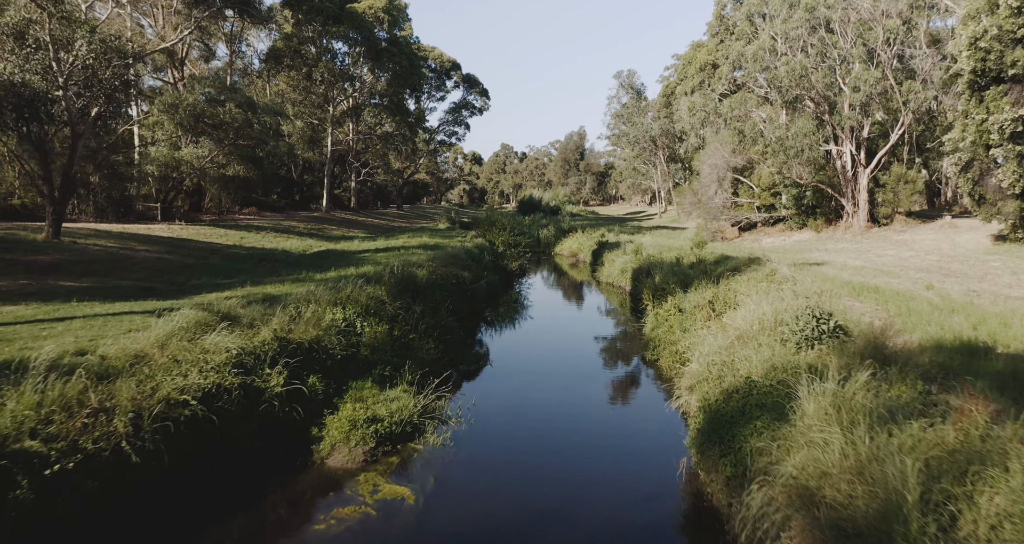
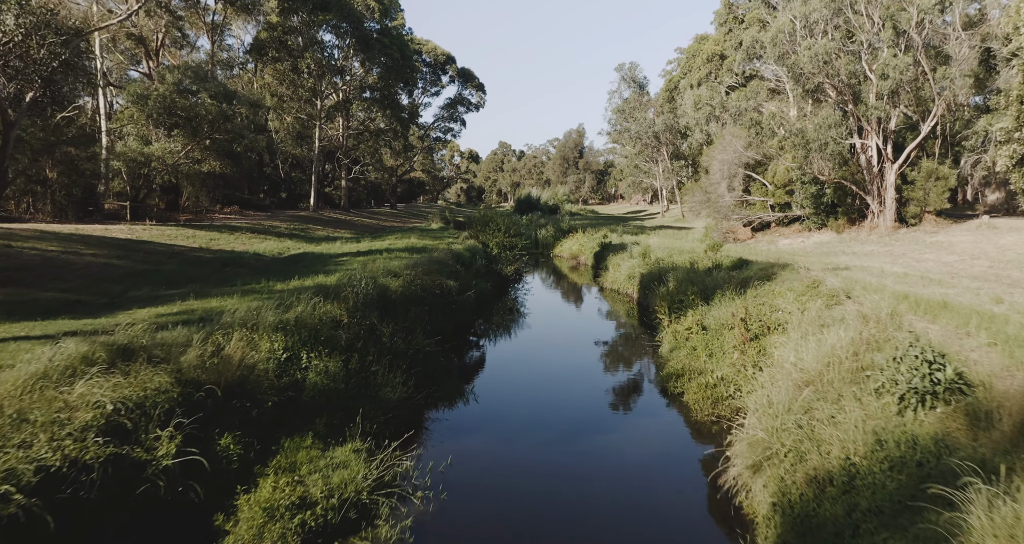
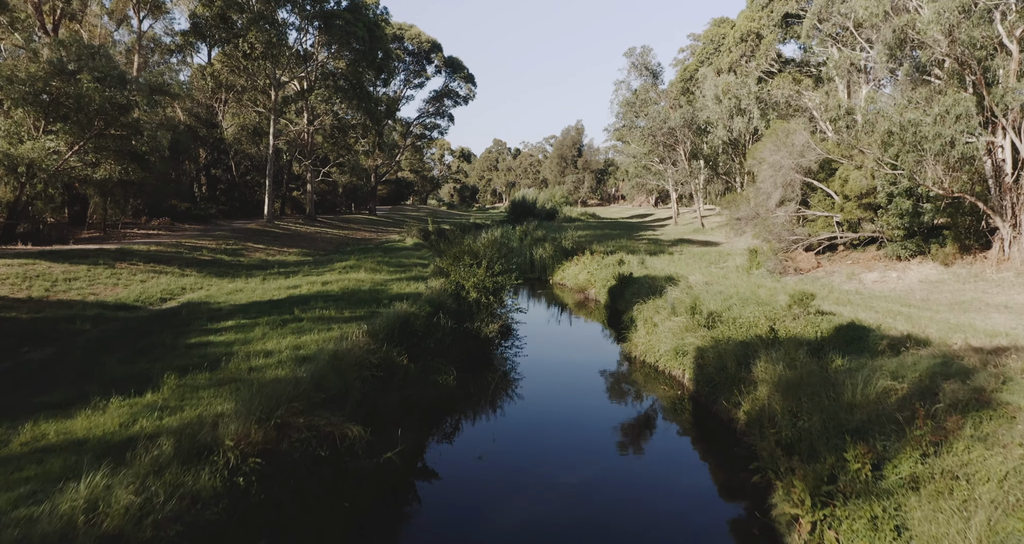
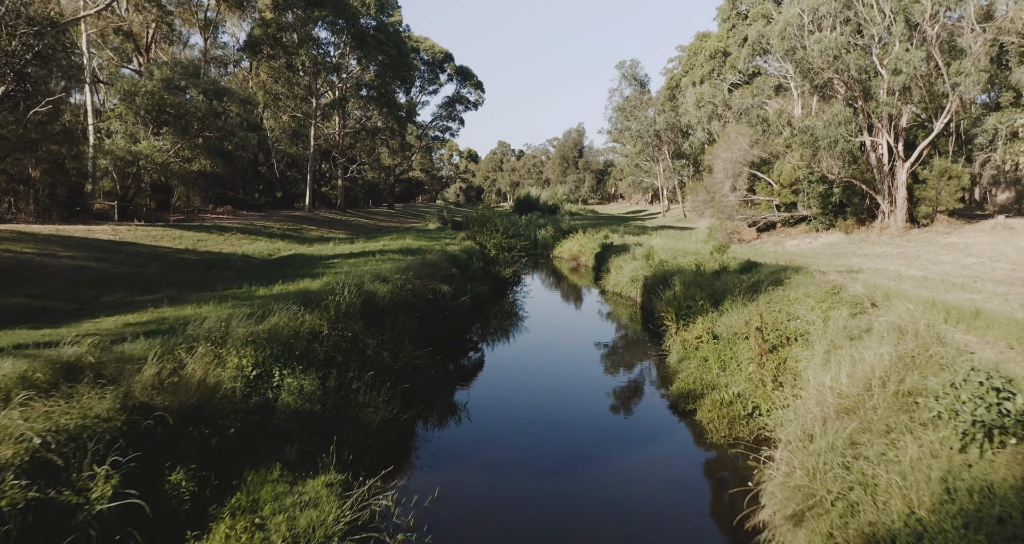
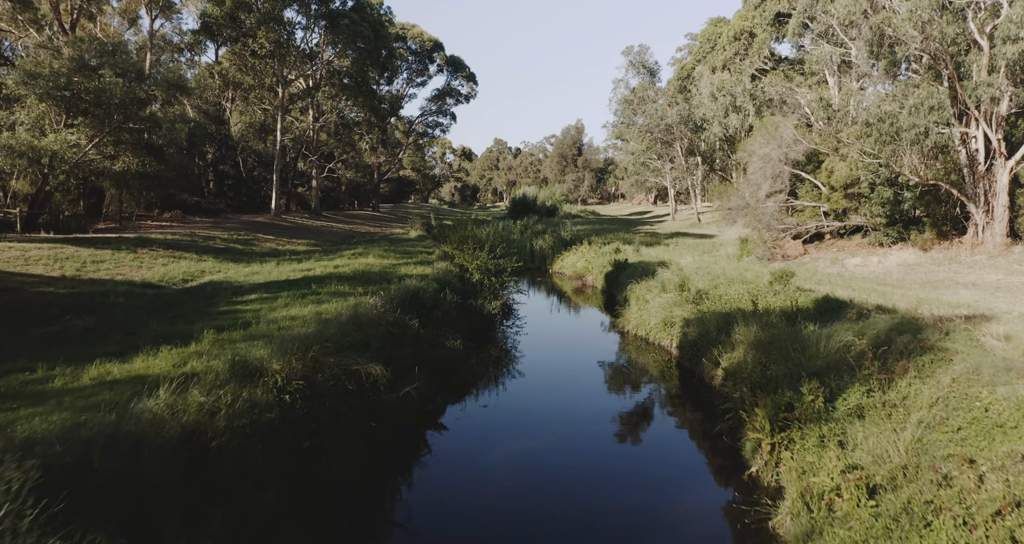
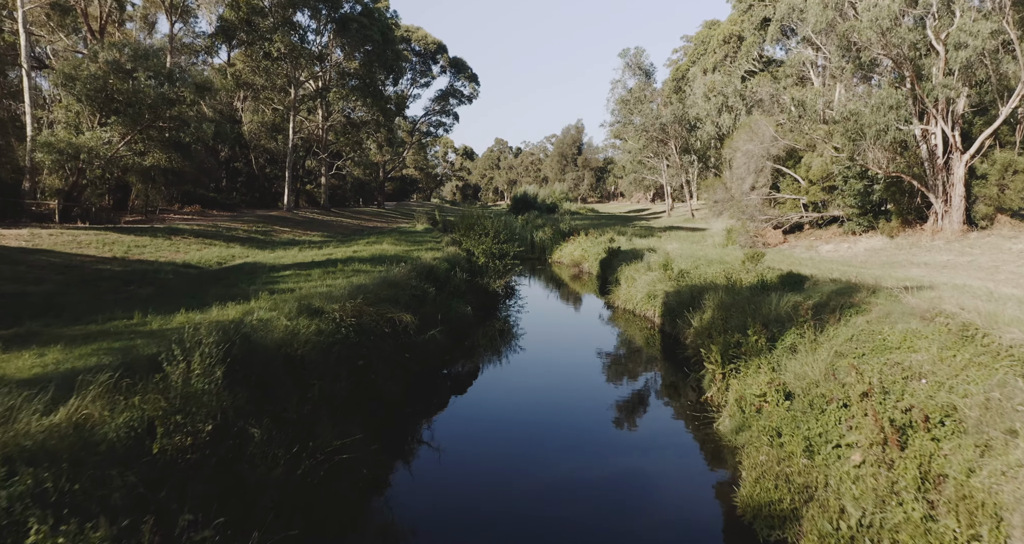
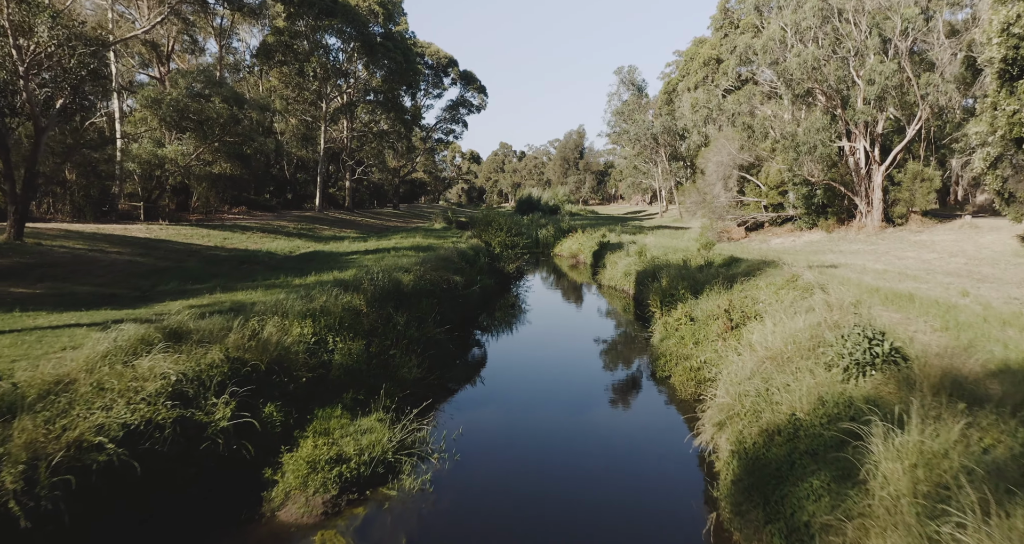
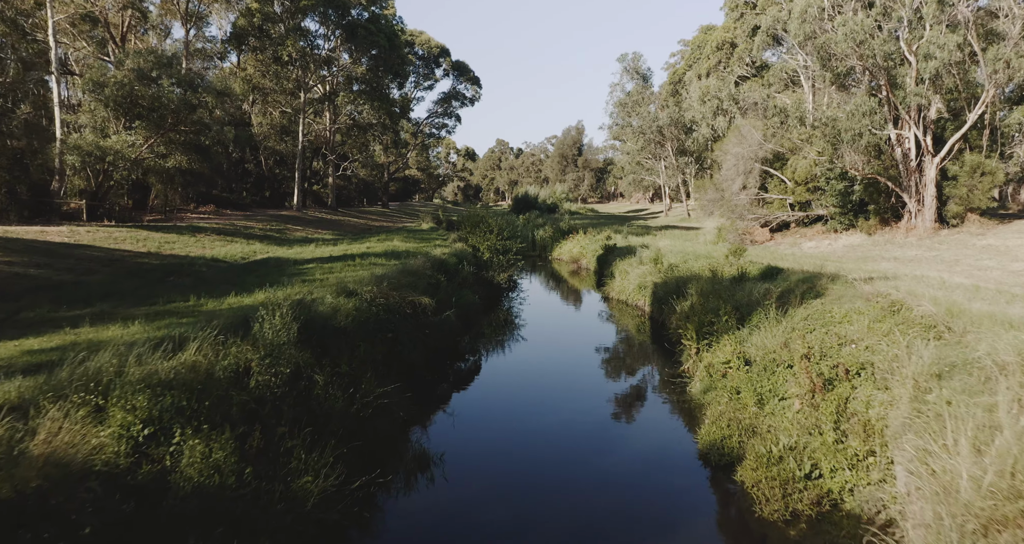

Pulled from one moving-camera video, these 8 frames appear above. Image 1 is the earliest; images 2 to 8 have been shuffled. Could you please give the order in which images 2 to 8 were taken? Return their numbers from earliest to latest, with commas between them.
7, 2, 4, 8, 6, 5, 3
